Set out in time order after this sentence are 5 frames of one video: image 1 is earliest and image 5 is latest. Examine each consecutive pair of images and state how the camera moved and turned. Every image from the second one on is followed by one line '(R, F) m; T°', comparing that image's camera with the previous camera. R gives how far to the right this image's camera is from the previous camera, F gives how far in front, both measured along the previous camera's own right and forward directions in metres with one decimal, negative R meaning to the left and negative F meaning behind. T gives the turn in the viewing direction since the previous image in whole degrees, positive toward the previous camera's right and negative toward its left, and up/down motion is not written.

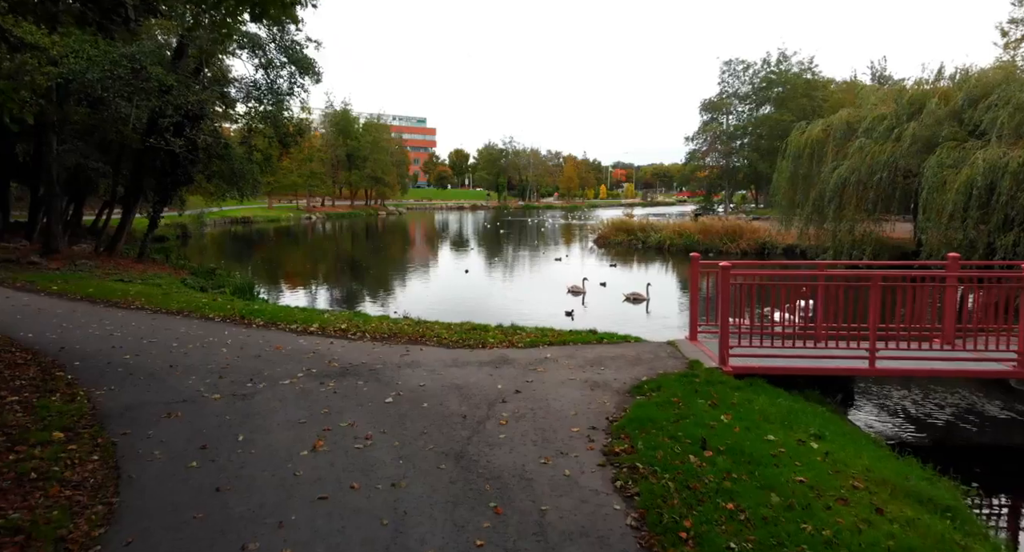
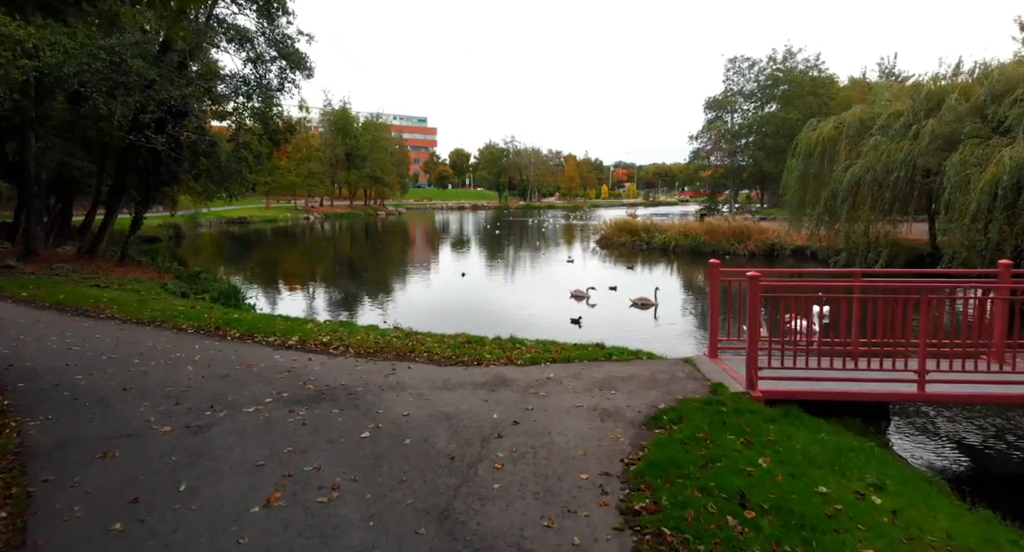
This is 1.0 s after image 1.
(0.0, +0.9) m; 0°
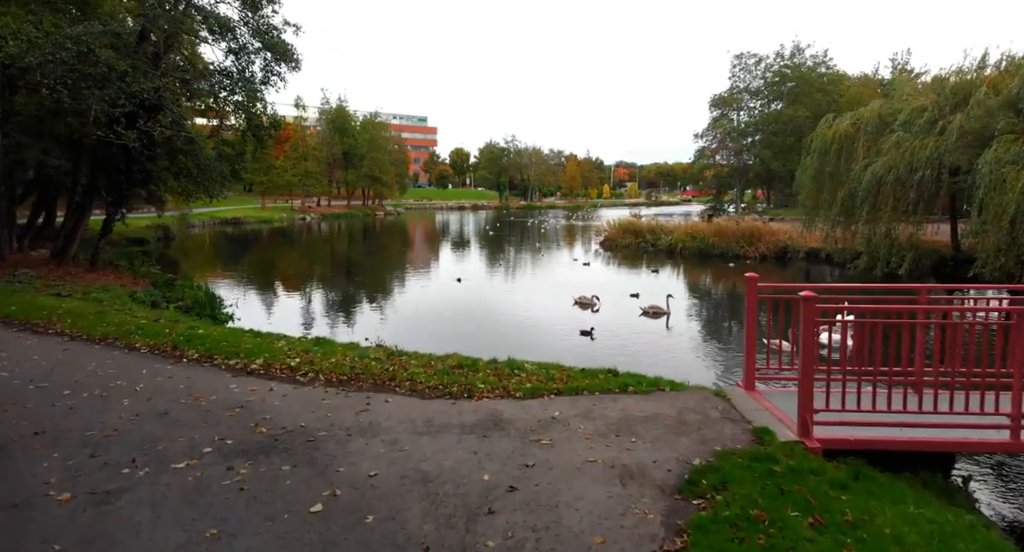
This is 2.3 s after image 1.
(0.0, +1.2) m; 0°
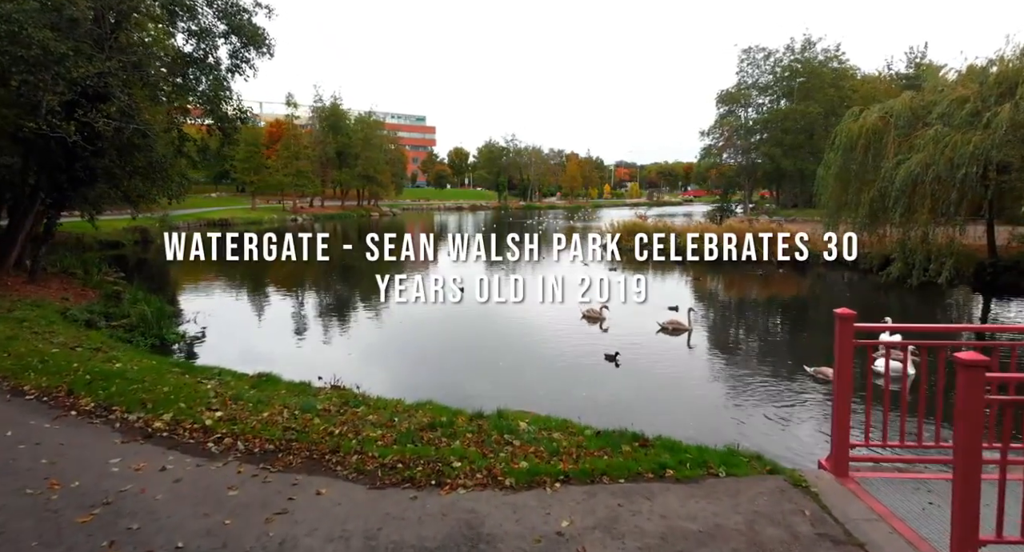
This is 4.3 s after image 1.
(+0.1, +1.9) m; 0°
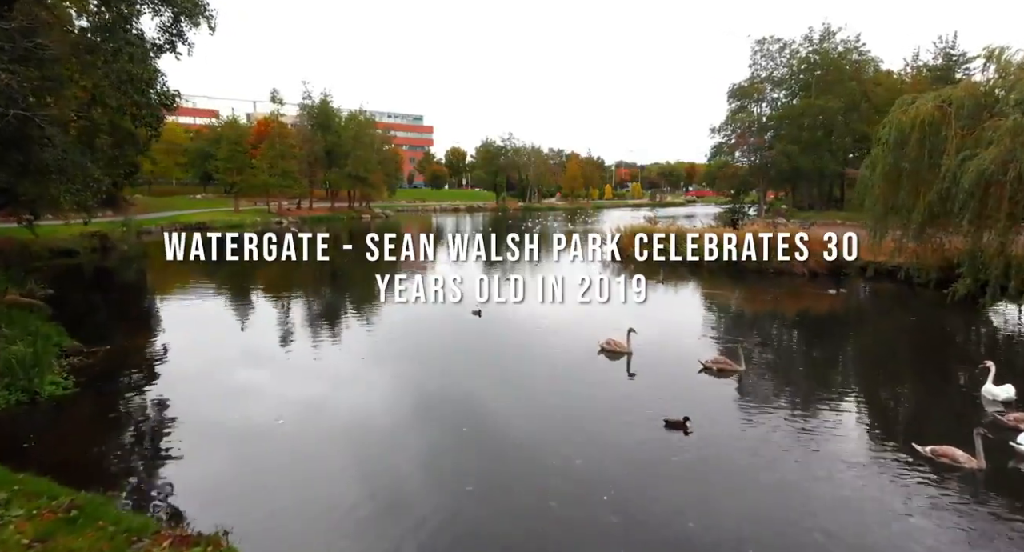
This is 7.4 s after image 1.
(+0.2, +2.9) m; 0°
